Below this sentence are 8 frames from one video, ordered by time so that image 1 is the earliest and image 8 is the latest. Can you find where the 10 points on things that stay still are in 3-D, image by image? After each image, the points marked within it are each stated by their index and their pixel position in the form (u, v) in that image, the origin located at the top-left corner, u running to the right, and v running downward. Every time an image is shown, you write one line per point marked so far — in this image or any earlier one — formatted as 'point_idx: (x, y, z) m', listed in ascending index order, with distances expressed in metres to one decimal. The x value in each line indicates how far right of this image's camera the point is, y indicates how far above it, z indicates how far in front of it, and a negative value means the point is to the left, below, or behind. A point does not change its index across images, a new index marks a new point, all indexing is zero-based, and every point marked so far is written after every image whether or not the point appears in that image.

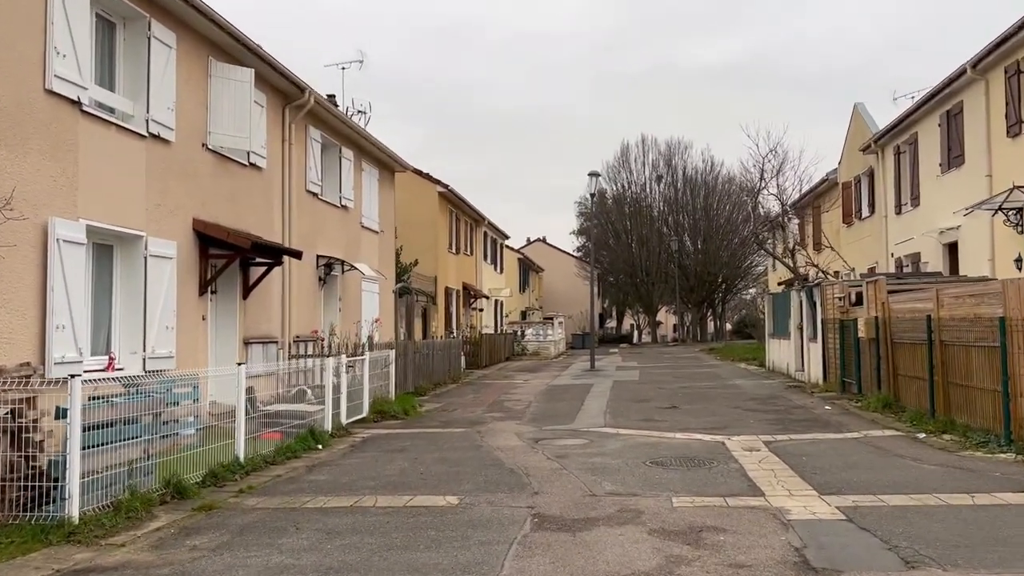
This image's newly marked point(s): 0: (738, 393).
0: (+4.3, -2.0, +16.0) m
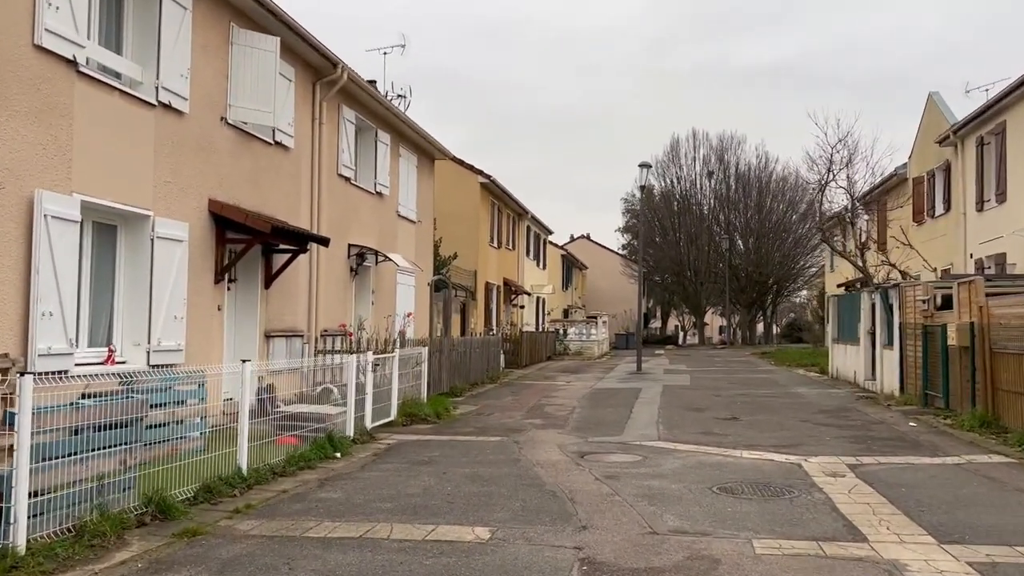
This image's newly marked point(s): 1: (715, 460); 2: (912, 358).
0: (+5.1, -2.0, +14.5) m
1: (+2.2, -1.9, +9.1) m
2: (+6.7, -1.2, +13.9) m
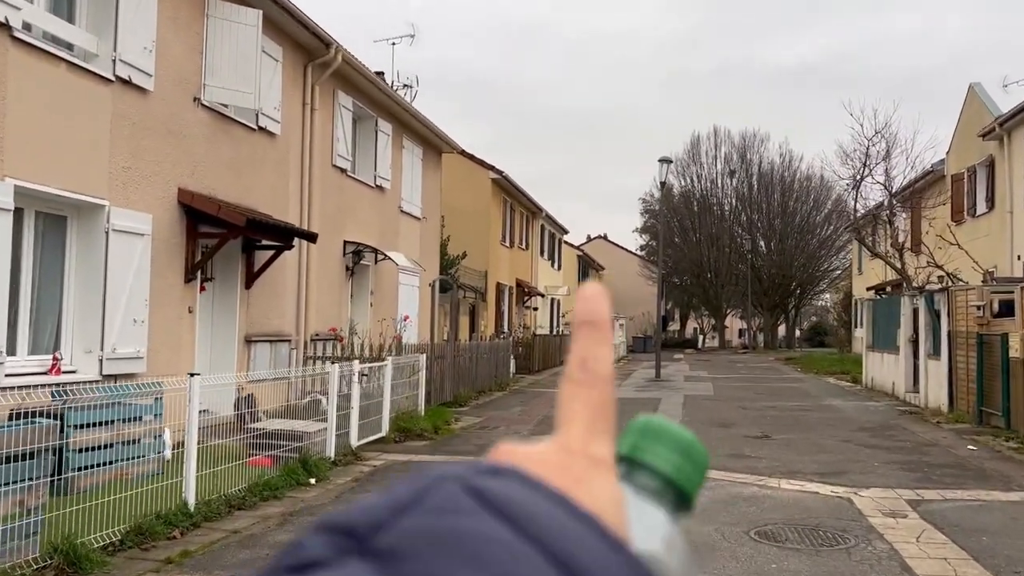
0: (+5.2, -2.1, +13.1) m
1: (+2.2, -1.9, +7.8) m
2: (+6.8, -1.2, +12.5) m
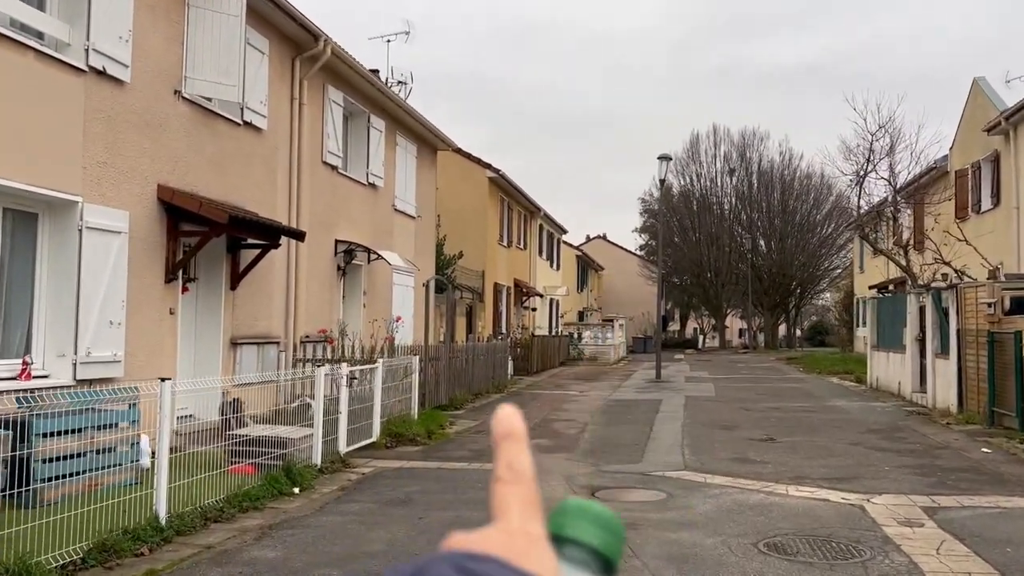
0: (+5.1, -2.0, +12.7) m
1: (+2.2, -1.9, +7.4) m
2: (+6.7, -1.2, +12.1) m
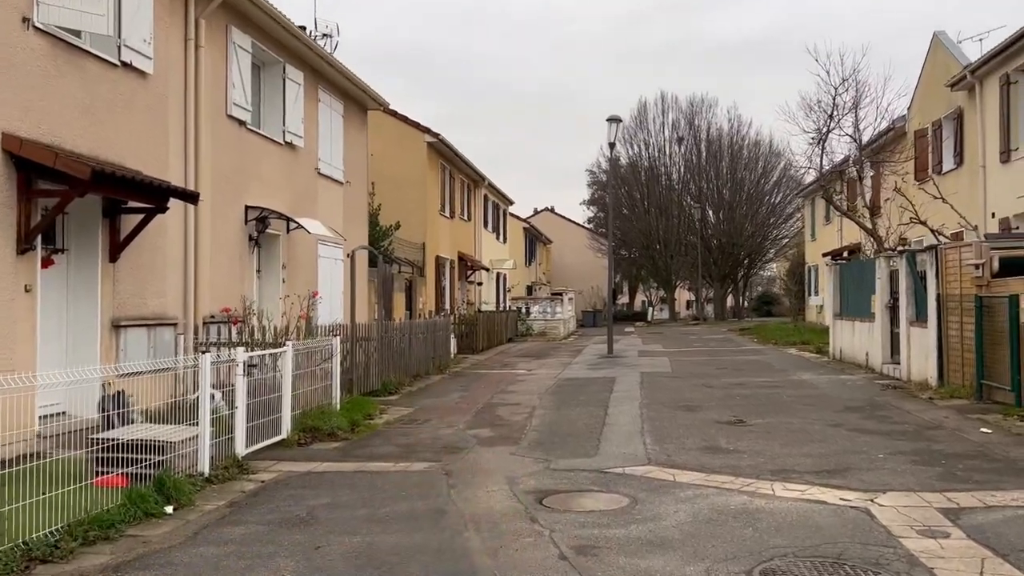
0: (+4.3, -1.5, +11.6) m
1: (+1.7, -1.6, +6.1) m
2: (+5.9, -0.7, +11.0) m
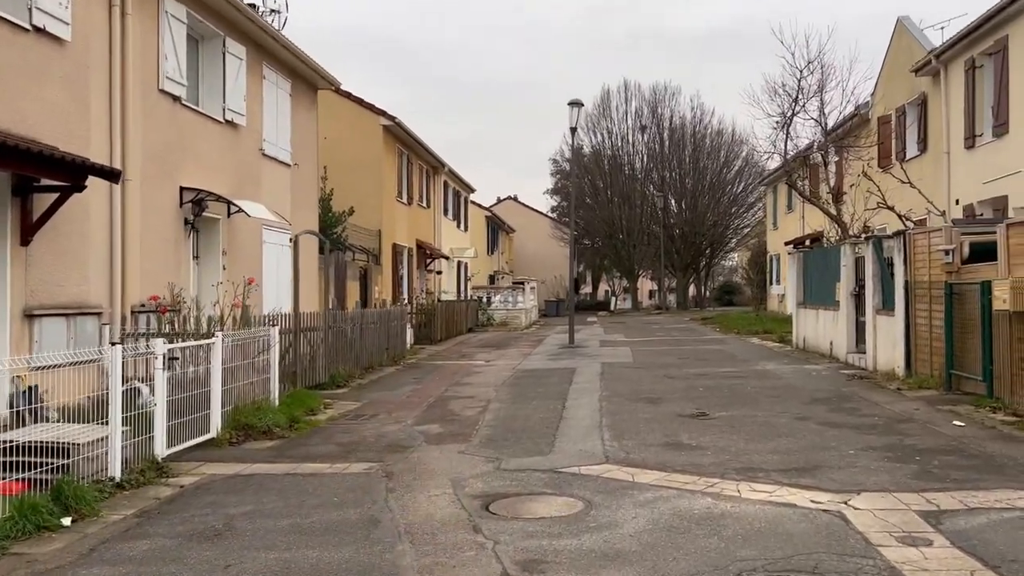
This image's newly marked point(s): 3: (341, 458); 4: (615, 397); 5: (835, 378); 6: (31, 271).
0: (+3.7, -1.3, +11.1) m
1: (+1.3, -1.5, +5.6) m
2: (+5.3, -0.5, +10.7) m
3: (-1.6, -1.6, +7.7) m
4: (+1.3, -1.4, +10.9) m
5: (+4.7, -1.3, +12.1) m
6: (-5.0, +0.2, +8.7) m
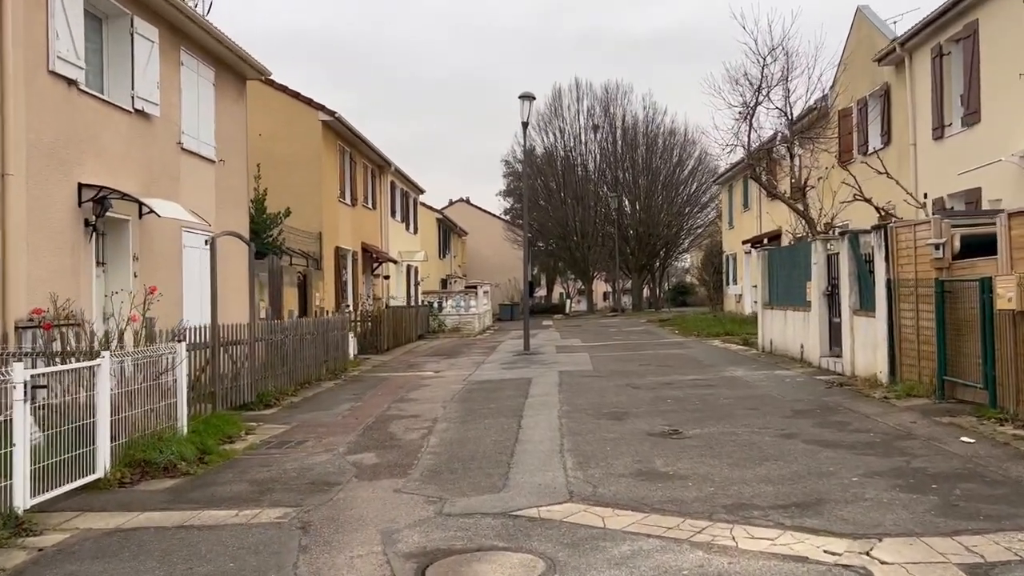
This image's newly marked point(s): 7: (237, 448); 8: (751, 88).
0: (+3.0, -1.3, +10.1) m
1: (+1.0, -1.5, +4.4) m
2: (+4.7, -0.5, +9.8) m
3: (-2.0, -1.6, +6.4) m
4: (+0.7, -1.5, +9.8) m
5: (+4.0, -1.3, +11.2) m
6: (-5.5, +0.1, +7.3) m
7: (-2.8, -1.6, +8.6) m
8: (+4.5, +3.8, +15.7) m
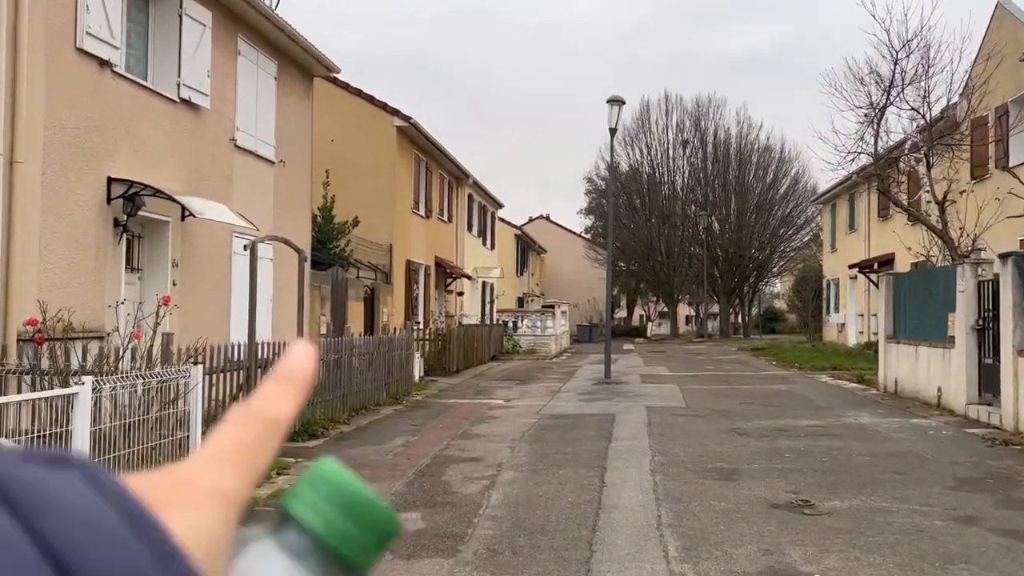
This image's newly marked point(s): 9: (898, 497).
0: (+3.8, -1.7, +8.1) m
1: (+1.2, -1.6, +2.6) m
2: (+5.5, -0.8, +7.6) m
3: (-1.5, -1.7, +4.9) m
4: (+1.5, -1.7, +8.0) m
5: (+4.9, -1.7, +9.0) m
6: (-4.9, 0.0, +6.1) m
7: (-2.1, -1.7, +7.1) m
8: (+6.0, +3.3, +13.6) m
9: (+3.1, -1.7, +6.7) m
